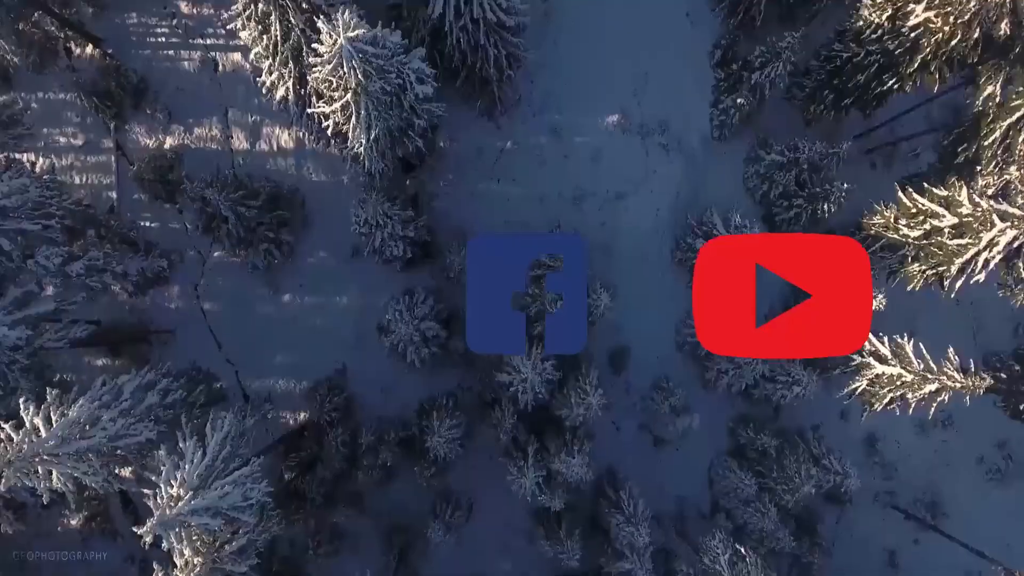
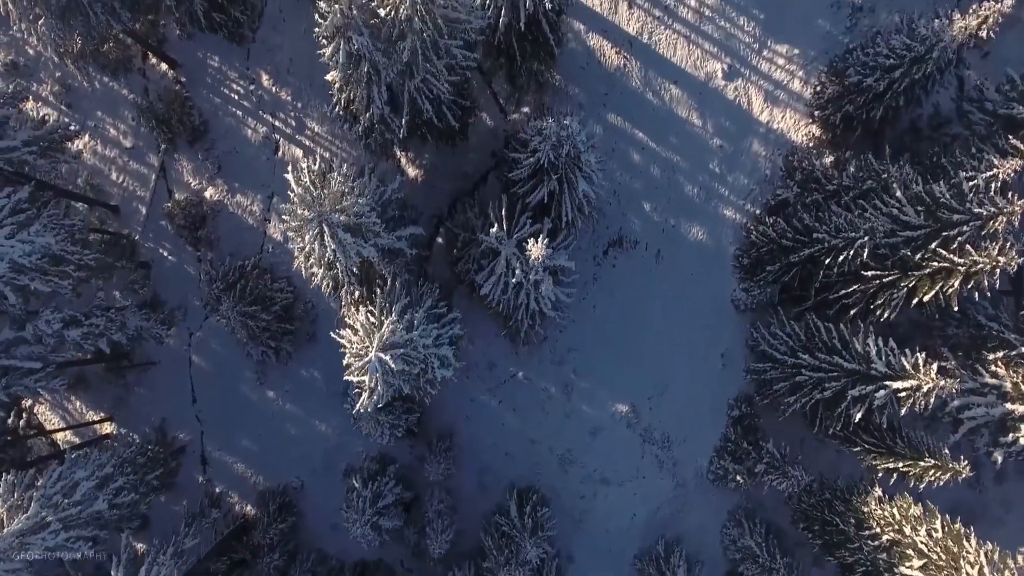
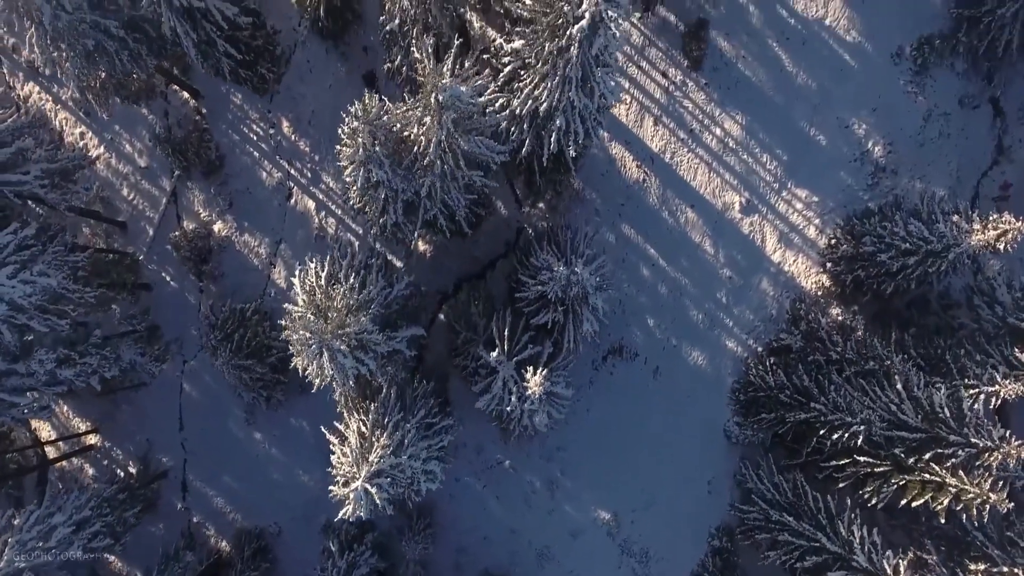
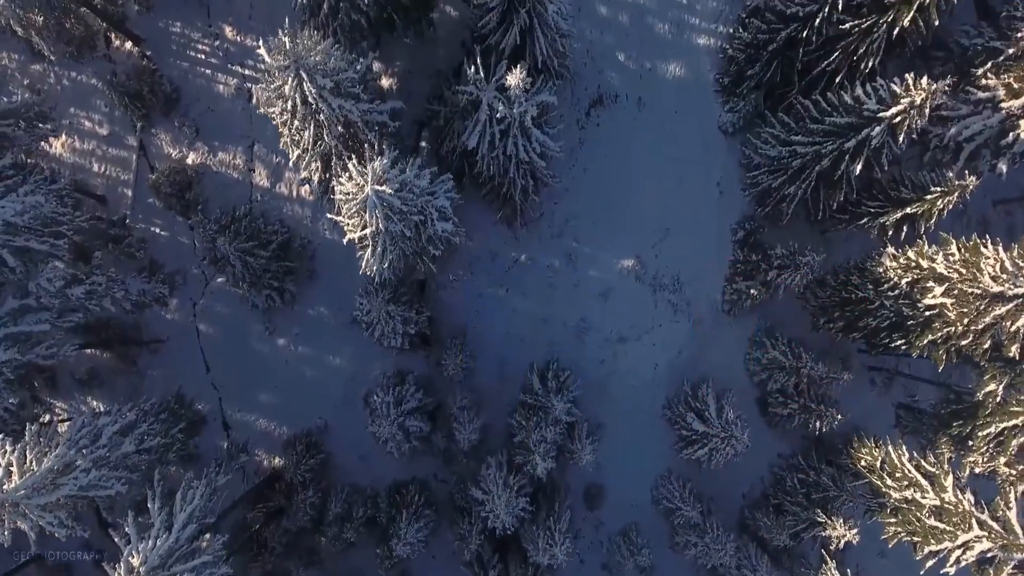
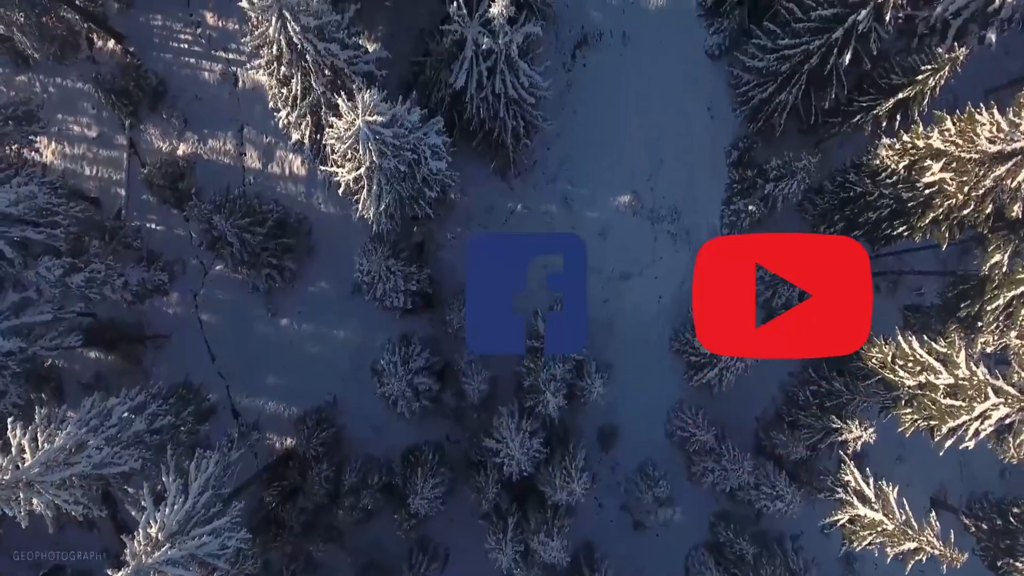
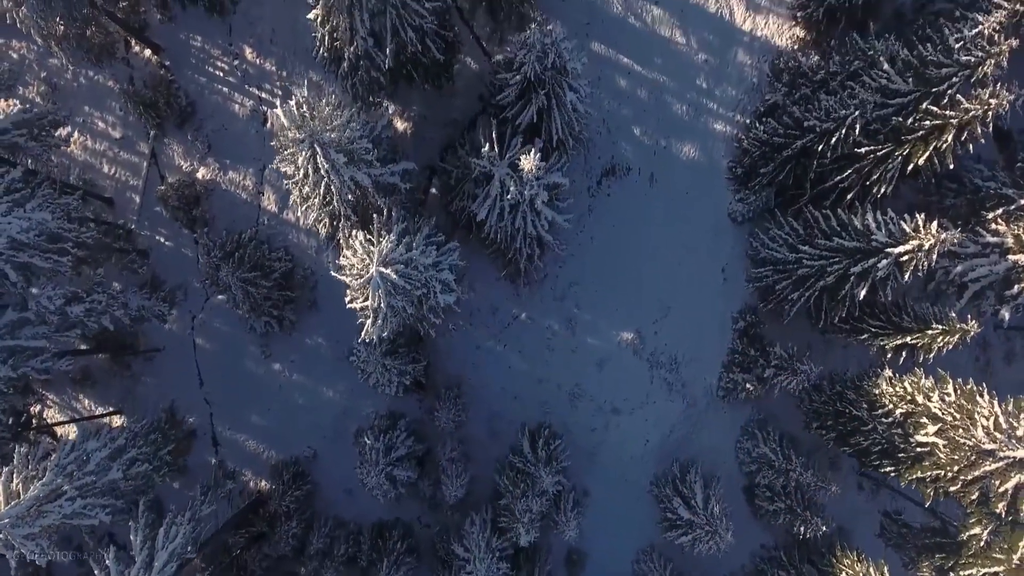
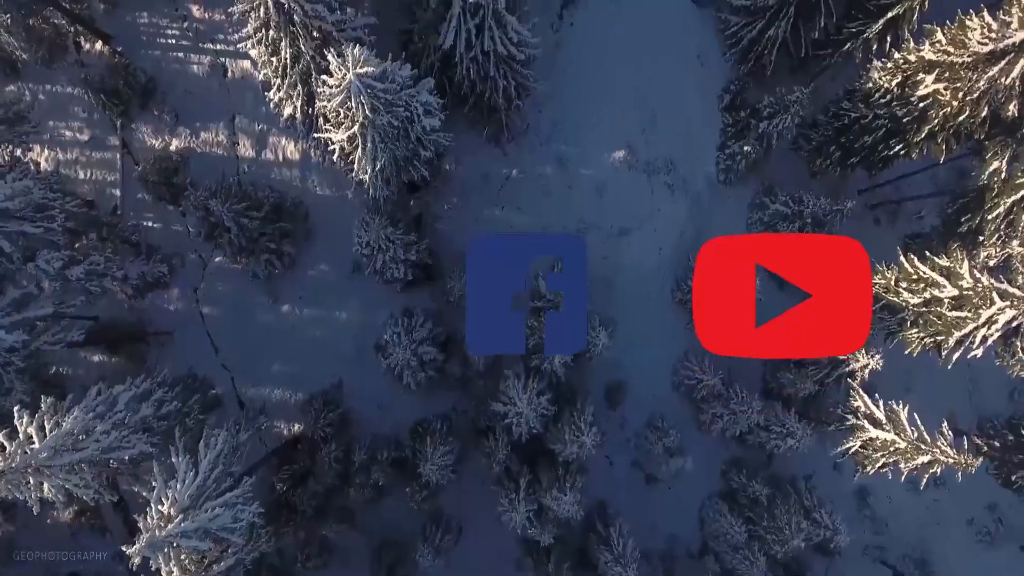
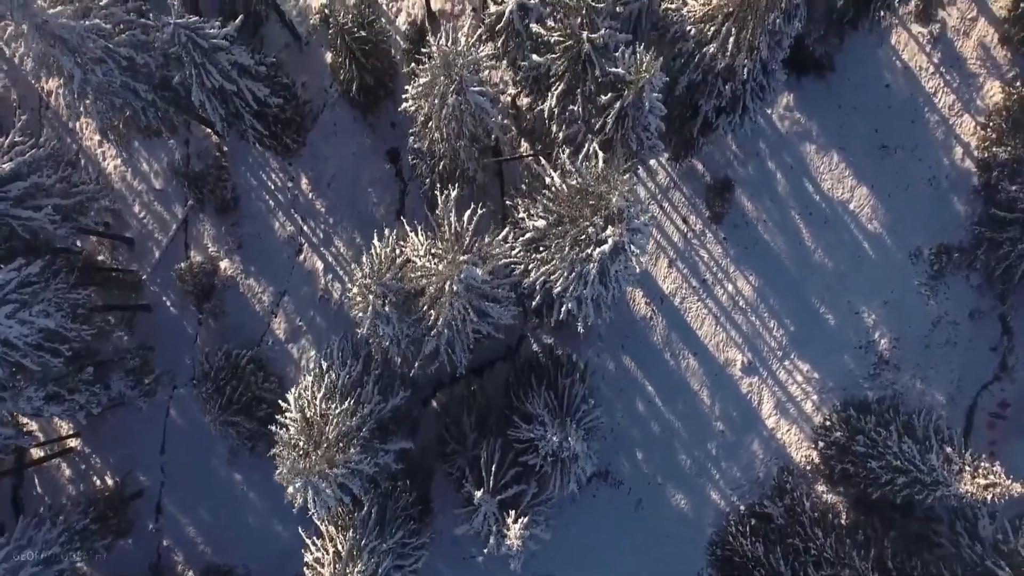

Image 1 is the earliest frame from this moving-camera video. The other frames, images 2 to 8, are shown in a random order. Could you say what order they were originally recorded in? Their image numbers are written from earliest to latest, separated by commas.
7, 5, 4, 6, 2, 3, 8
